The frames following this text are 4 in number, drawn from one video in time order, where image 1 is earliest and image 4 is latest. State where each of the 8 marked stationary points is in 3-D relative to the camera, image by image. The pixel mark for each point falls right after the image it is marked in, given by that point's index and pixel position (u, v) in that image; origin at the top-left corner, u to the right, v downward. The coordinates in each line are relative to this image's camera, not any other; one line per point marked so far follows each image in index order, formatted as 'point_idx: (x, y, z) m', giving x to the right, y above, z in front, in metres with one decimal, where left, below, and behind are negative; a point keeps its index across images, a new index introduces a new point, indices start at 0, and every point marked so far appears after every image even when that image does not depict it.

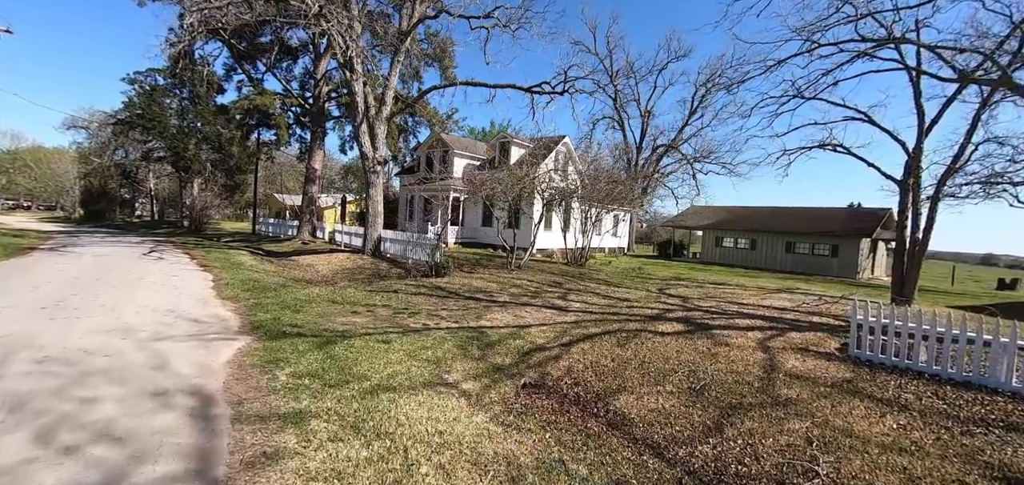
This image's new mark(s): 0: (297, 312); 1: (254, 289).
0: (-3.7, -1.2, +7.2) m
1: (-5.5, -1.0, +8.8) m
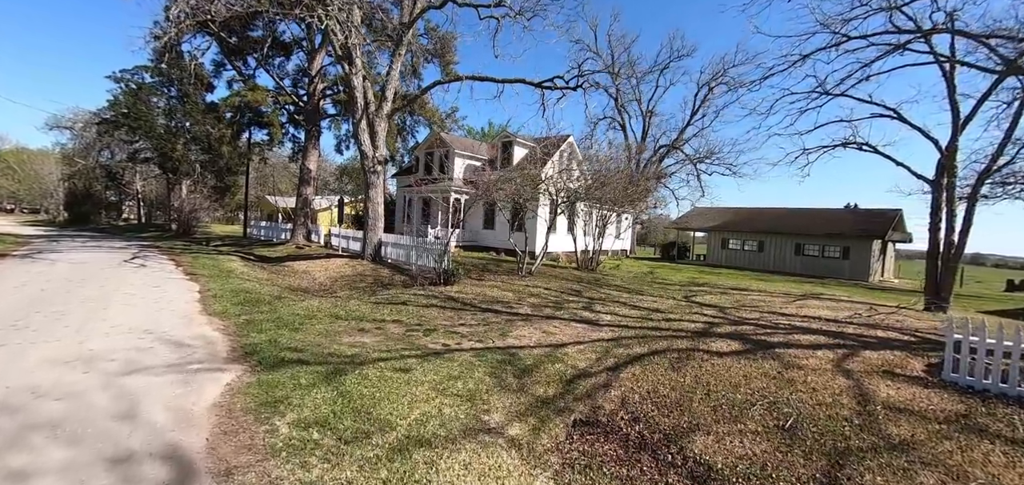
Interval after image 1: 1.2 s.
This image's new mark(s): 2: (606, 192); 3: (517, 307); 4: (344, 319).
0: (-3.2, -1.3, +6.2) m
1: (-5.0, -1.1, +7.9) m
2: (+4.2, +2.3, +18.5) m
3: (+0.1, -1.4, +8.7) m
4: (-2.9, -1.3, +7.0) m
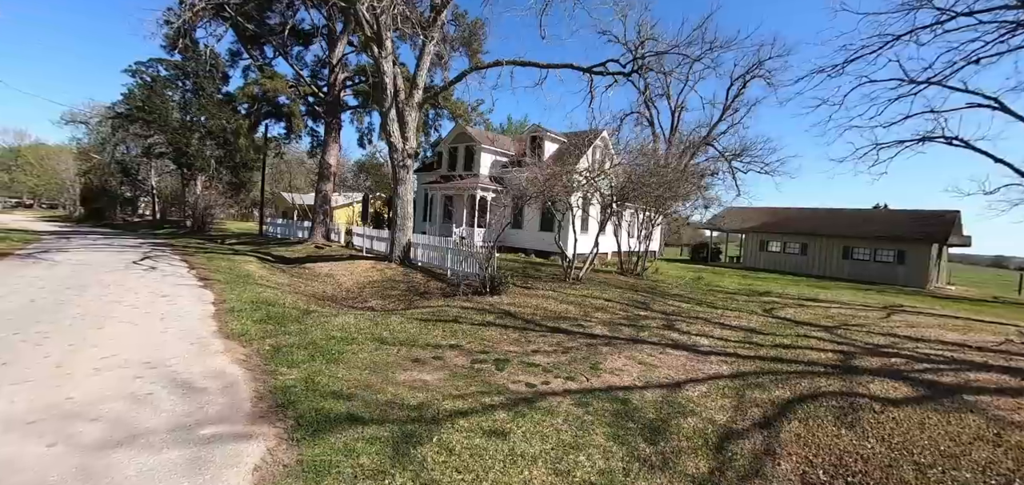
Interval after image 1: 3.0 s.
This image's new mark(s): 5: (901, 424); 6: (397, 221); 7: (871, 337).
0: (-2.0, -1.4, +4.8) m
1: (-3.8, -1.2, +6.5) m
2: (+5.7, +2.2, +17.0) m
3: (+1.4, -1.5, +7.2) m
4: (-1.6, -1.4, +5.7) m
5: (+4.0, -1.9, +4.3) m
6: (-4.0, +0.8, +14.4) m
7: (+6.5, -1.7, +7.4) m
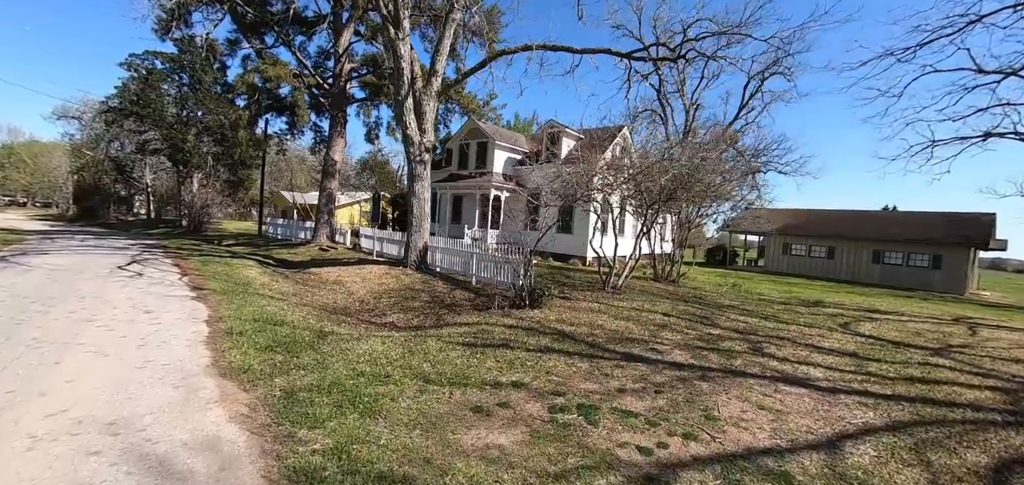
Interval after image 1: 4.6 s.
0: (-1.2, -1.5, +3.5) m
1: (-2.9, -1.3, +5.2) m
2: (+6.6, +2.0, +15.7) m
3: (+2.2, -1.6, +6.0) m
4: (-0.8, -1.5, +4.4) m
5: (+4.9, -2.0, +3.0) m
6: (-3.2, +0.7, +13.1) m
7: (+7.3, -1.8, +6.2) m
